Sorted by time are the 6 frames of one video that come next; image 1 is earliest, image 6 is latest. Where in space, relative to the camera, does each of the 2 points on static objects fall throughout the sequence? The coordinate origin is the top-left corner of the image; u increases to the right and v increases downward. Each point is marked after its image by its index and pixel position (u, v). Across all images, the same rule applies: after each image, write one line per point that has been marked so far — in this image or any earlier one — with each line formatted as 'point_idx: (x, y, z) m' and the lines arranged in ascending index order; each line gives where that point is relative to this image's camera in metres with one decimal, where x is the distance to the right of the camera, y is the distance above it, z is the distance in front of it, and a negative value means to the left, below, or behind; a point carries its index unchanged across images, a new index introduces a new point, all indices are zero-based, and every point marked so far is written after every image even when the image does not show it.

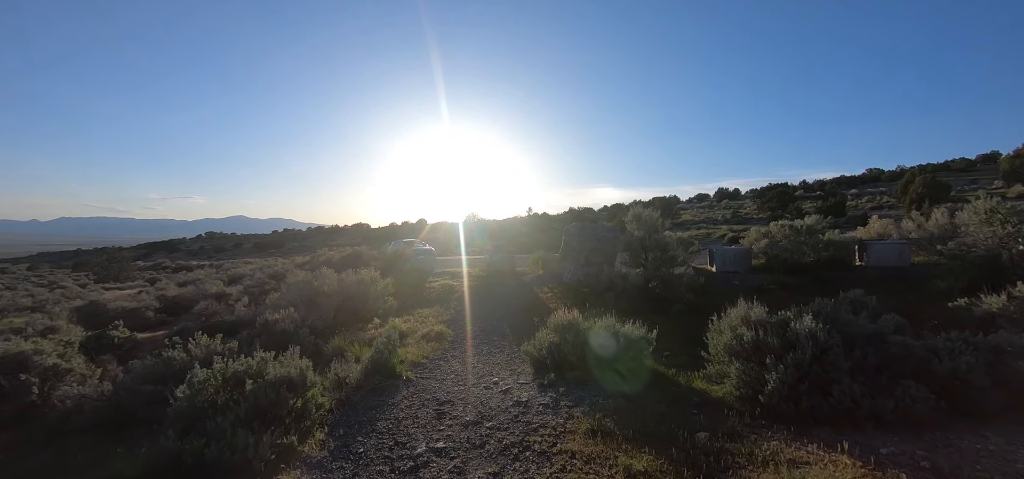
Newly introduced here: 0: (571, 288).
0: (+2.2, -1.8, +13.6) m
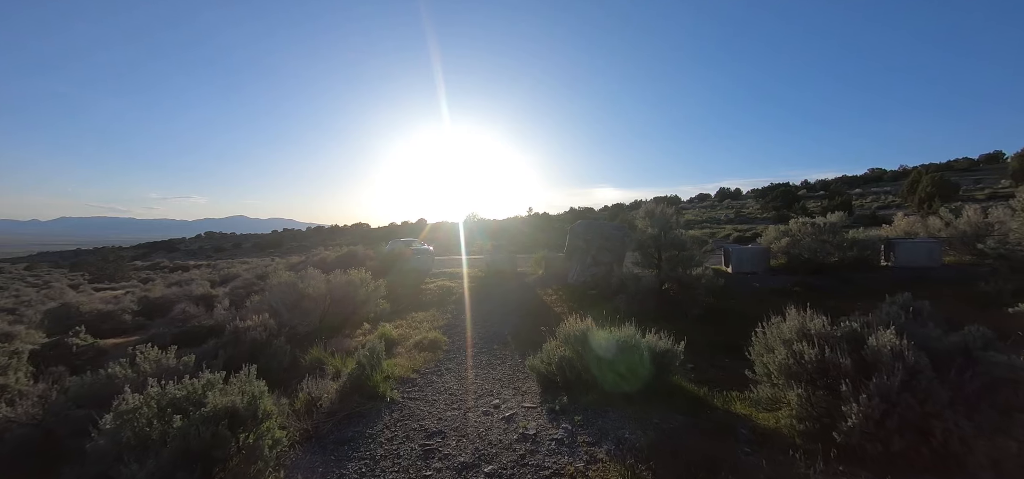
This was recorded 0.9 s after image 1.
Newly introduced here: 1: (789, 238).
0: (+2.3, -1.8, +12.6) m
1: (+9.9, +0.1, +13.5) m
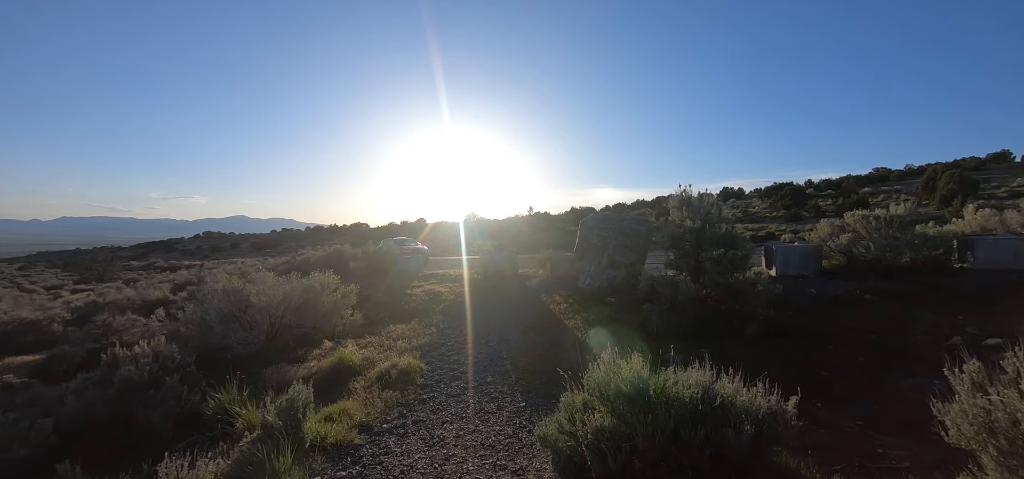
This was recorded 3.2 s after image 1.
0: (+2.3, -1.7, +10.4) m
1: (+9.9, +0.2, +11.2) m
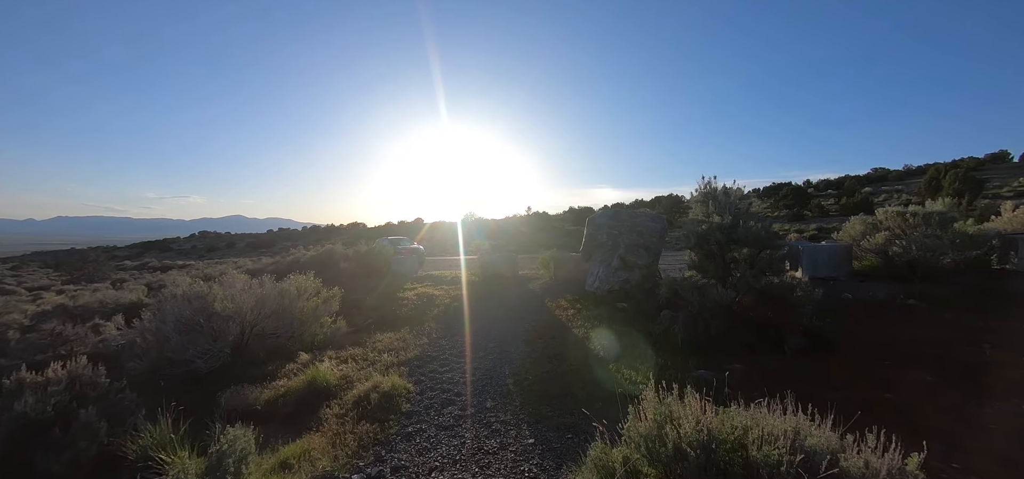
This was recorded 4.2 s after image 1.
0: (+2.3, -1.6, +9.4) m
1: (+10.0, +0.2, +10.2) m
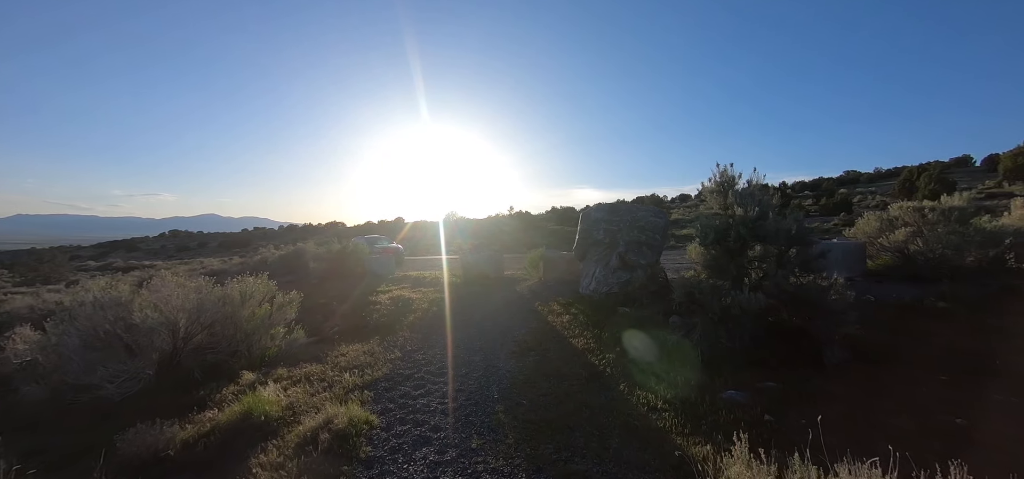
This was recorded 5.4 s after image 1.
0: (+2.0, -1.5, +8.3) m
1: (+9.7, +0.3, +9.5) m
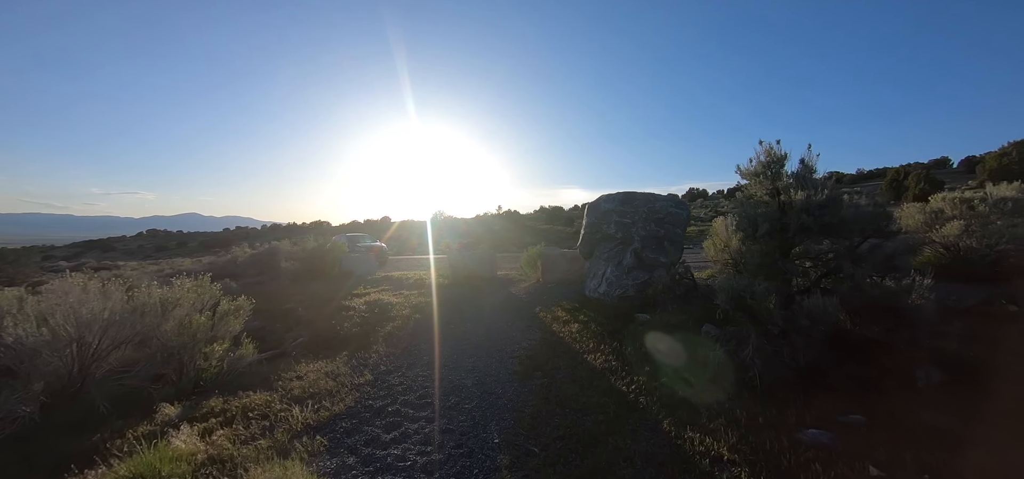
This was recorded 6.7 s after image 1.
0: (+2.0, -1.4, +7.0) m
1: (+9.6, +0.4, +8.5) m
